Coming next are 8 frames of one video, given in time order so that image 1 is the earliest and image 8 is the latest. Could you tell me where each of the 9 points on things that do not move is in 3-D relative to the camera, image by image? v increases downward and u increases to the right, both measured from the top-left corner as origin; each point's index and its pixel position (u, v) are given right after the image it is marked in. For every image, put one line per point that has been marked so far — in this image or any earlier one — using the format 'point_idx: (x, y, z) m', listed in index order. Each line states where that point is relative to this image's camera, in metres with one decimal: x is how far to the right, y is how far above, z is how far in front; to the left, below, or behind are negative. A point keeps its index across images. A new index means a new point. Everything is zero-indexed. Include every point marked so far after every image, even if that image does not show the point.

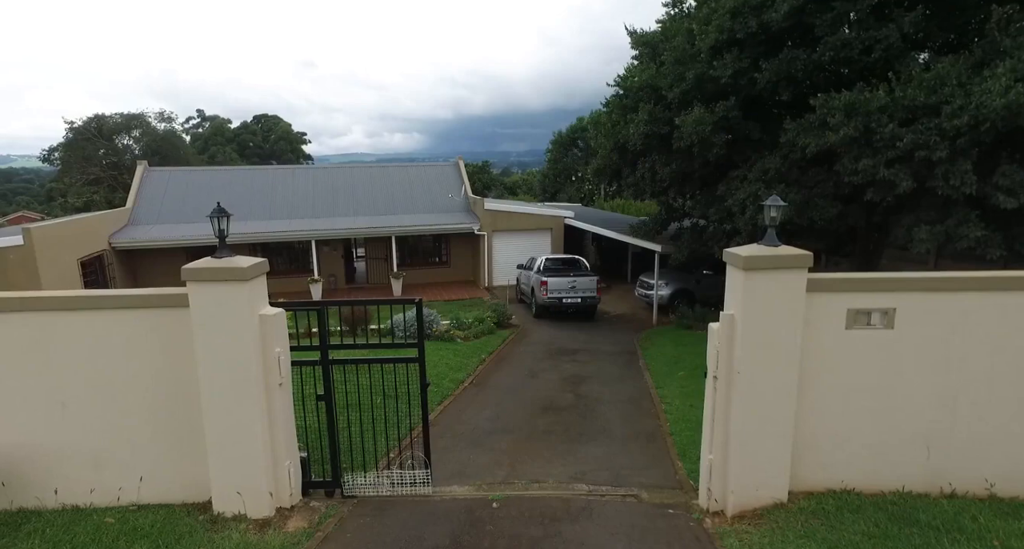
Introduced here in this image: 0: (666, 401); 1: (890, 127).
0: (+2.4, -2.0, +9.4) m
1: (+5.1, +2.0, +8.2) m
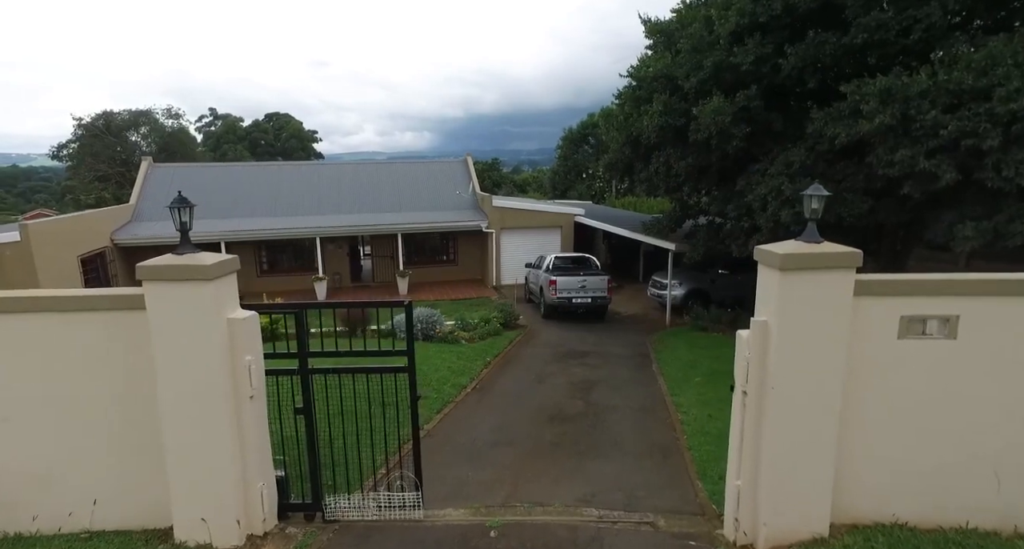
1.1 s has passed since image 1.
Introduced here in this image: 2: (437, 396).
0: (+2.5, -2.0, +8.7) m
1: (+5.2, +2.0, +7.5) m
2: (-1.2, -1.9, +9.3) m
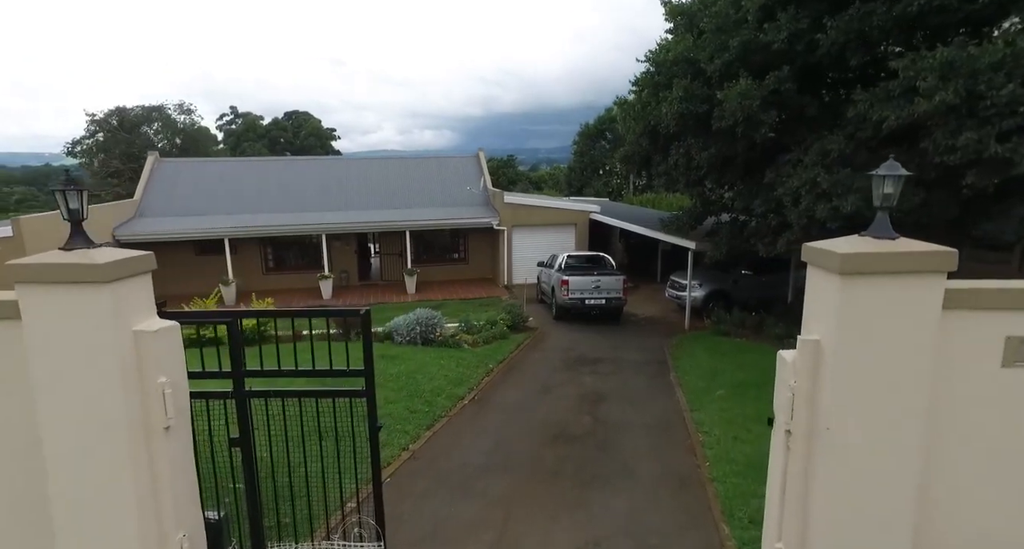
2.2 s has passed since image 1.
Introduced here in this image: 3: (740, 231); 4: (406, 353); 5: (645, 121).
0: (+2.4, -2.0, +7.7) m
1: (+5.2, +1.9, +6.3) m
2: (-1.2, -1.9, +8.4) m
3: (+5.2, +1.0, +13.9) m
4: (-2.0, -1.5, +11.3) m
5: (+3.1, +3.6, +14.1) m
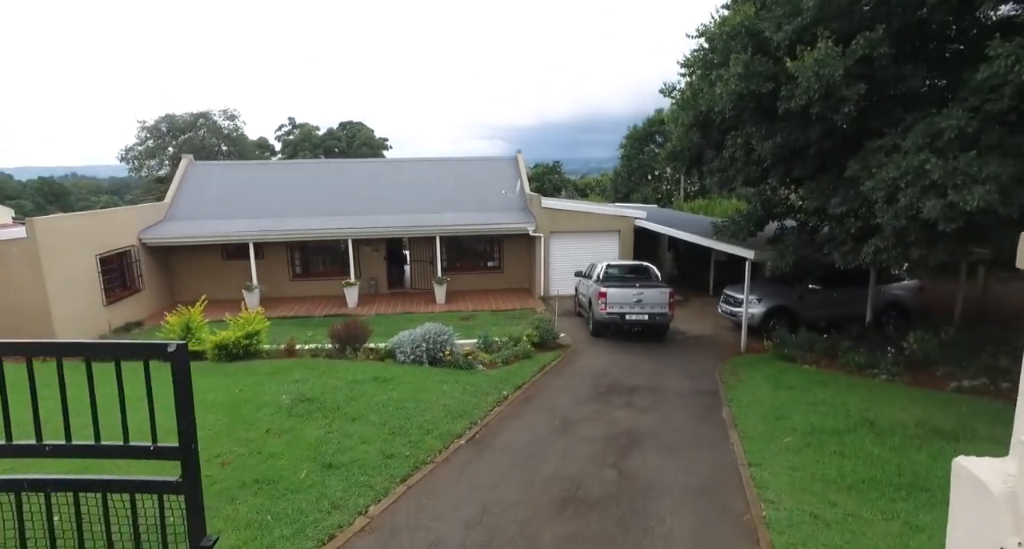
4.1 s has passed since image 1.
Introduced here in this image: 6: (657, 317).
0: (+2.4, -2.1, +5.7) m
1: (+5.1, +1.8, +4.2) m
2: (-1.1, -2.0, +6.7) m
3: (+5.8, +0.7, +11.7) m
4: (-1.7, -1.6, +9.6) m
5: (+3.7, +3.3, +12.1) m
6: (+3.5, -1.0, +14.5) m
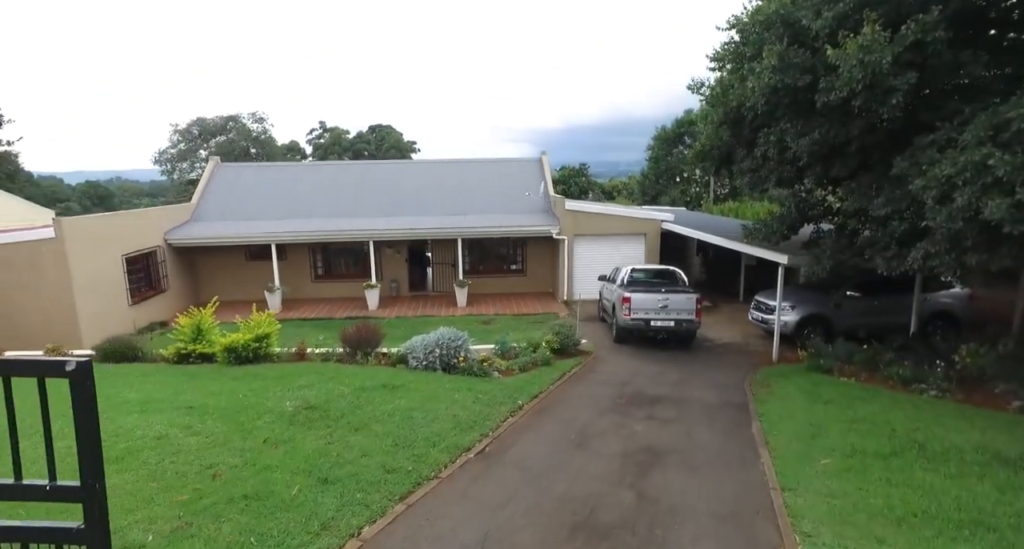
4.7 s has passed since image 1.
0: (+2.5, -2.2, +5.1) m
1: (+5.1, +1.7, +3.5) m
2: (-1.0, -2.0, +6.2) m
3: (+6.1, +0.6, +11.0) m
4: (-1.5, -1.6, +9.2) m
5: (+4.1, +3.2, +11.5) m
6: (+3.9, -1.1, +13.9) m
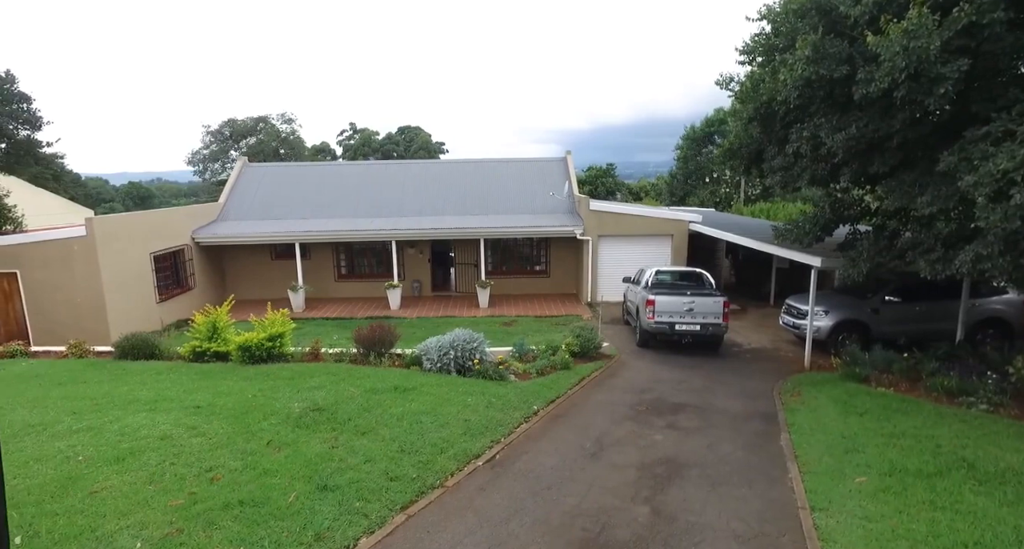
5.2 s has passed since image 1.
0: (+2.5, -2.2, +4.7) m
1: (+5.1, +1.7, +2.9) m
2: (-0.9, -2.0, +6.0) m
3: (+6.4, +0.5, +10.4) m
4: (-1.2, -1.6, +9.0) m
5: (+4.5, +3.2, +11.0) m
6: (+4.4, -1.2, +13.4) m
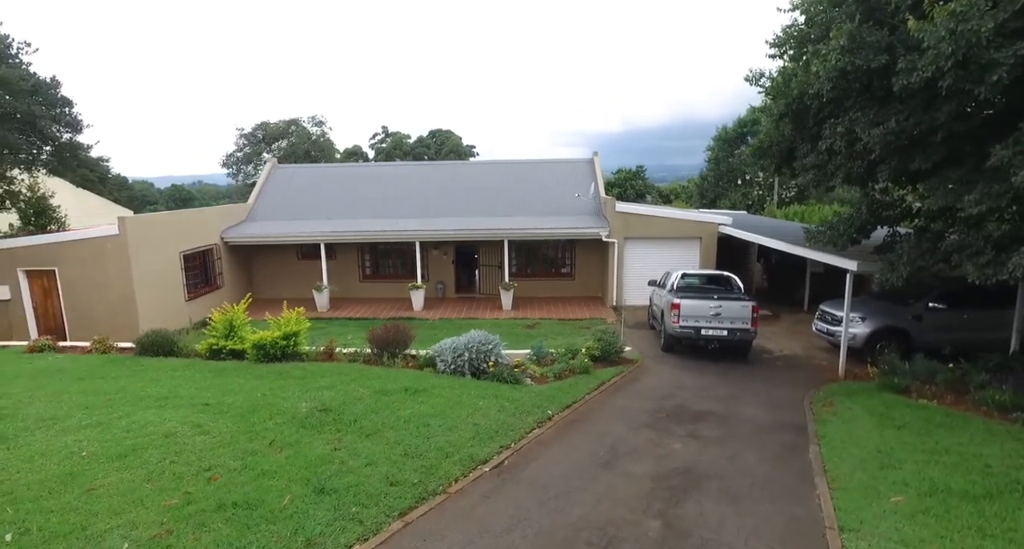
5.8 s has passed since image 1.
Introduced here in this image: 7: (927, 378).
0: (+2.5, -2.2, +4.3) m
1: (+5.0, +1.7, +2.4) m
2: (-0.9, -2.0, +5.7) m
3: (+6.7, +0.5, +9.8) m
4: (-1.0, -1.6, +8.8) m
5: (+4.8, +3.1, +10.5) m
6: (+4.8, -1.2, +12.9) m
7: (+6.5, -1.6, +9.5) m
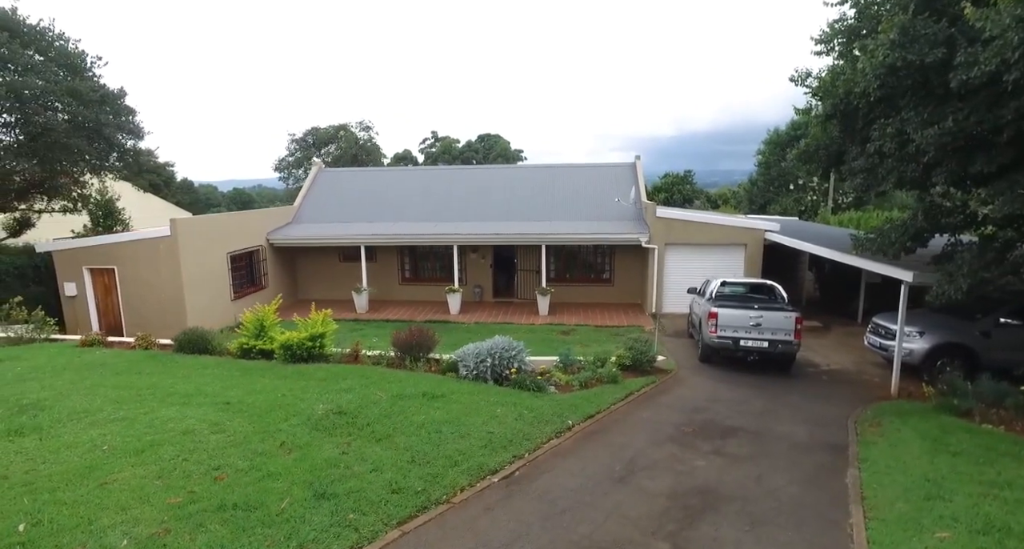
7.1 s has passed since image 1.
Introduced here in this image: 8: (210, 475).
0: (+2.4, -2.3, +3.9) m
1: (+4.8, +1.6, +1.9) m
2: (-0.8, -2.0, +5.6) m
3: (+7.1, +0.3, +9.1) m
4: (-0.7, -1.7, +8.6) m
5: (+5.3, +3.0, +9.9) m
6: (+5.4, -1.4, +12.3) m
7: (+6.8, -1.8, +8.8) m
8: (-2.8, -1.9, +5.7) m
